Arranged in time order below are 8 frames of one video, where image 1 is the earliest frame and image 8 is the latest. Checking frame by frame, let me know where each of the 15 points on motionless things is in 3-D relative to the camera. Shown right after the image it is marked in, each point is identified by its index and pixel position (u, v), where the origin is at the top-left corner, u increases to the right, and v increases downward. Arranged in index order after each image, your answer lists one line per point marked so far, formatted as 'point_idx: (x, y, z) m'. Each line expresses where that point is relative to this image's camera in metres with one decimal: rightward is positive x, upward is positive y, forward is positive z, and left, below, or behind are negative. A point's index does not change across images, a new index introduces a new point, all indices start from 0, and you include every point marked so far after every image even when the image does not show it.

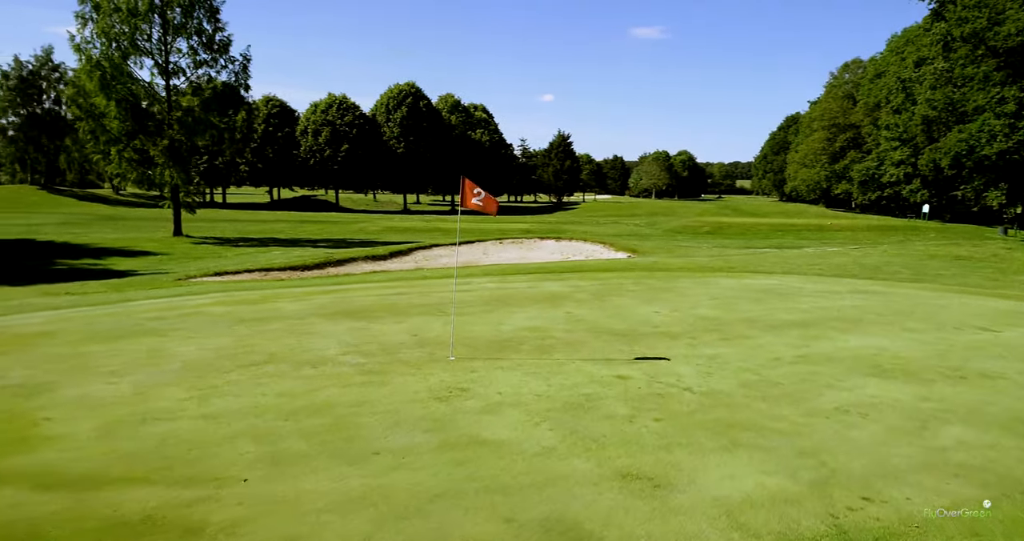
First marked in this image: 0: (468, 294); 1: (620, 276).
0: (-0.9, -0.5, +14.1) m
1: (+2.5, -0.1, +16.5) m
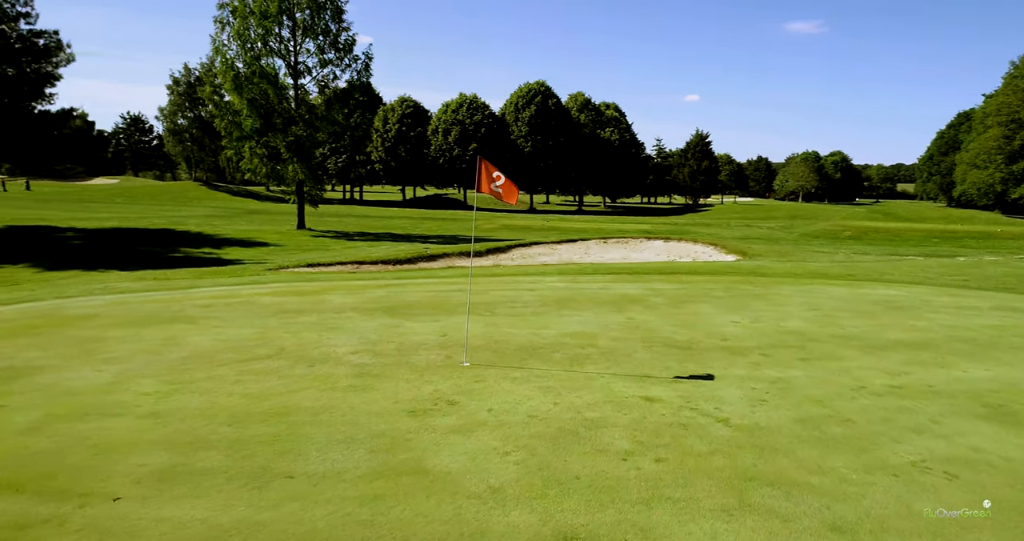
0: (+0.3, -0.4, +12.9) m
1: (+4.1, -0.2, +14.6) m
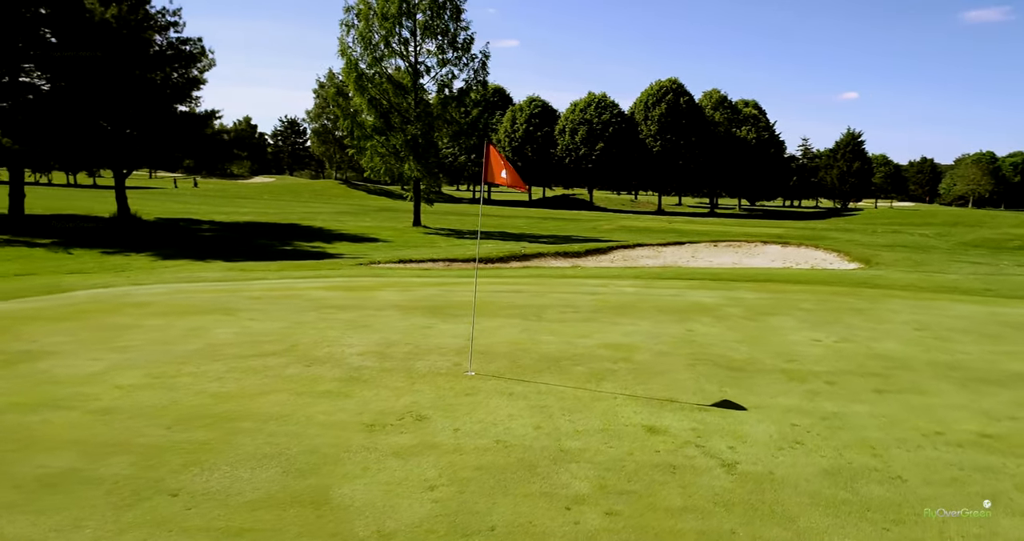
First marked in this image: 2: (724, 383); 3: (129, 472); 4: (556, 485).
0: (+1.3, -0.4, +11.9) m
1: (+5.4, -0.4, +12.8) m
2: (+2.1, -1.1, +7.1) m
3: (-2.4, -1.3, +4.6) m
4: (+0.3, -1.4, +4.5) m
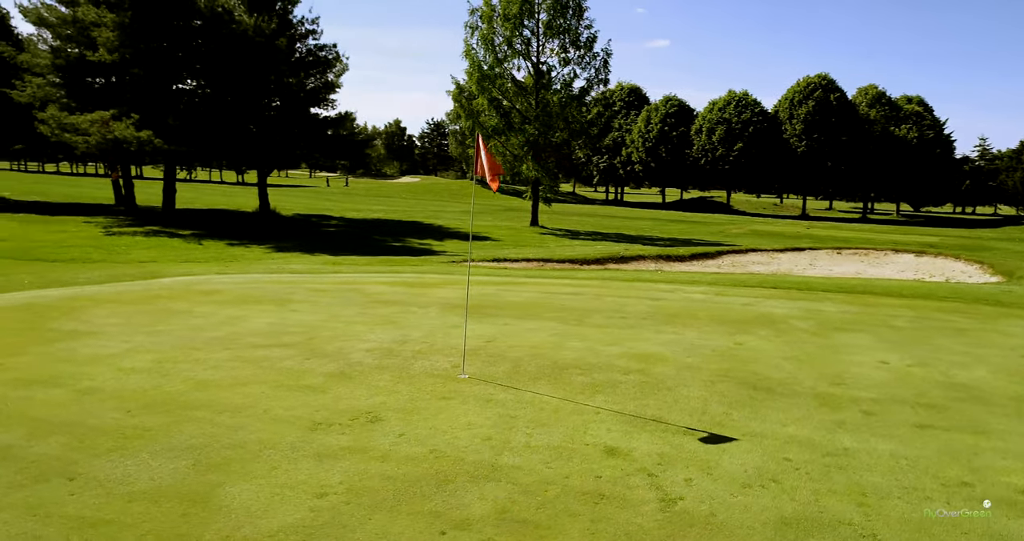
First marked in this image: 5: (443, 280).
0: (+2.1, -0.5, +11.1) m
1: (+6.3, -0.6, +11.3) m
2: (+1.9, -1.2, +6.3) m
3: (-3.0, -1.2, +4.7) m
4: (-0.4, -1.4, +4.1) m
5: (-1.3, -0.2, +13.8) m
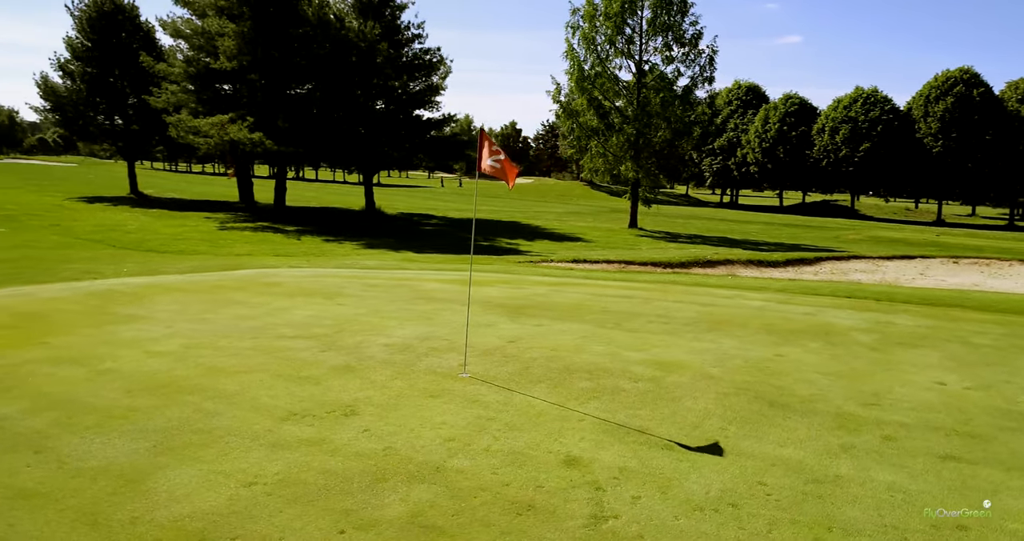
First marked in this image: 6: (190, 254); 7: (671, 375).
0: (+2.8, -0.6, +10.5) m
1: (+6.9, -0.7, +10.0) m
2: (+1.8, -1.2, +5.8) m
3: (-3.3, -1.1, +5.0) m
4: (-0.8, -1.3, +4.0) m
5: (-0.2, -0.1, +13.7) m
6: (-8.9, +0.4, +19.9) m
7: (+1.6, -1.1, +7.1) m
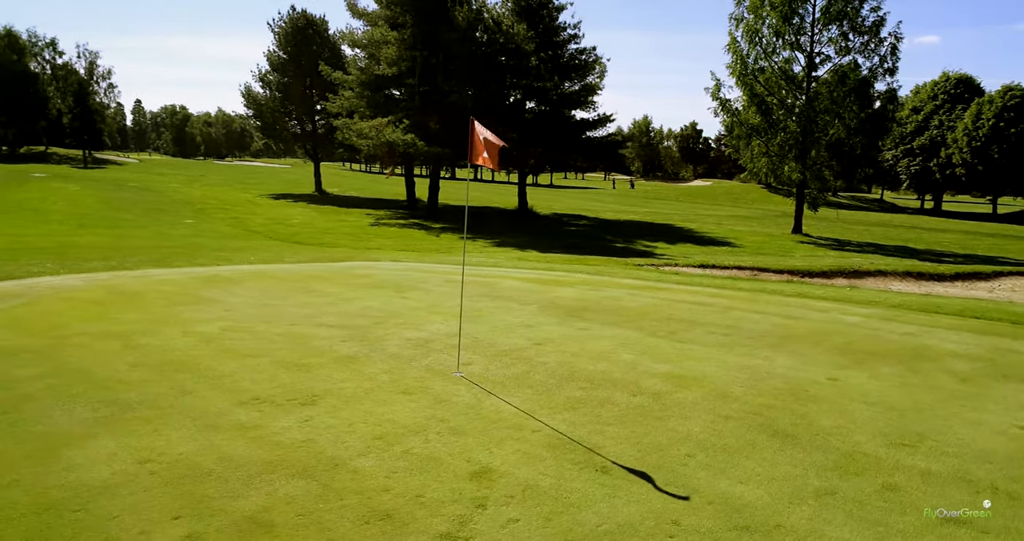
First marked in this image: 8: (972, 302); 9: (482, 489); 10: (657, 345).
0: (+3.5, -0.7, +9.4) m
1: (+7.4, -1.0, +7.9) m
2: (+1.4, -1.3, +5.1) m
3: (-3.7, -0.9, +5.6) m
4: (-1.6, -1.3, +4.0) m
5: (+1.4, -0.2, +13.2) m
6: (-5.5, +0.7, +21.4) m
7: (+1.5, -1.1, +6.4) m
8: (+7.6, -0.5, +11.8) m
9: (-0.2, -1.3, +4.2) m
10: (+1.6, -0.9, +8.1) m
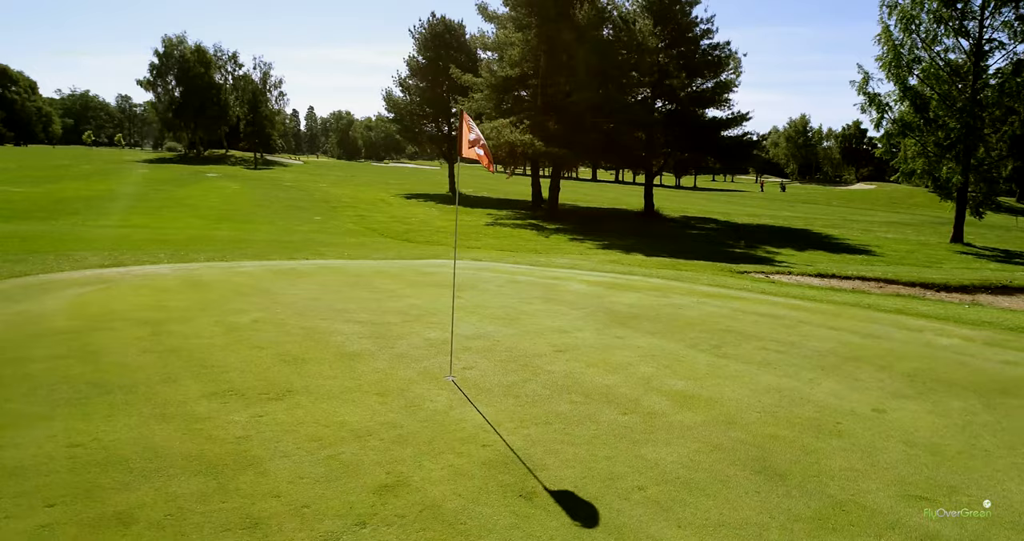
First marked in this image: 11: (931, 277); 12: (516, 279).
0: (+3.9, -0.8, +8.2) m
1: (+7.4, -1.2, +6.0) m
2: (+1.0, -1.3, +4.4) m
3: (-3.9, -0.8, +5.9) m
4: (-2.2, -1.2, +3.9) m
5: (+2.7, -0.3, +12.4) m
6: (-2.4, +0.8, +21.8) m
7: (+1.4, -1.1, +5.7) m
8: (+8.4, -0.8, +9.7) m
9: (-0.8, -1.3, +3.9) m
10: (+1.8, -0.9, +7.3) m
11: (+11.5, -0.2, +19.6) m
12: (+0.1, -0.1, +12.3) m
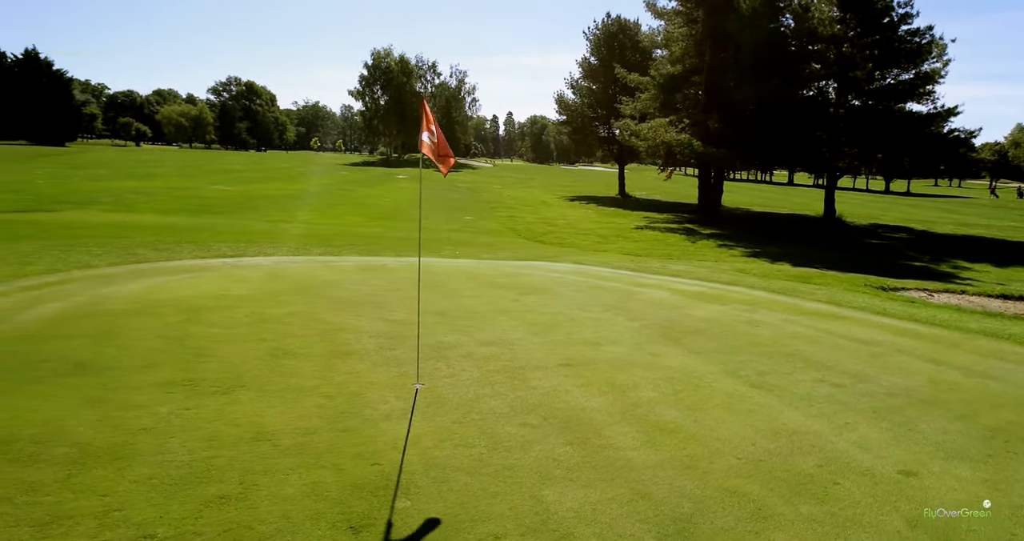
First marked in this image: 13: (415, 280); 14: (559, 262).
0: (+4.0, -1.0, +6.6) m
1: (+6.8, -1.5, +3.5) m
2: (+0.2, -1.3, +3.6) m
3: (-4.1, -0.7, +6.4) m
4: (-3.0, -1.1, +4.0) m
5: (+3.9, -0.4, +10.9) m
6: (+1.5, +0.7, +21.3) m
7: (+0.9, -1.2, +4.8) m
8: (+8.7, -1.2, +6.9) m
9: (-1.7, -1.3, +3.6) m
10: (+1.8, -1.0, +6.3) m
11: (+14.3, -0.8, +15.6) m
12: (+1.4, -0.2, +11.5) m
13: (-1.6, -0.1, +11.4) m
14: (+1.0, +0.2, +15.0) m
